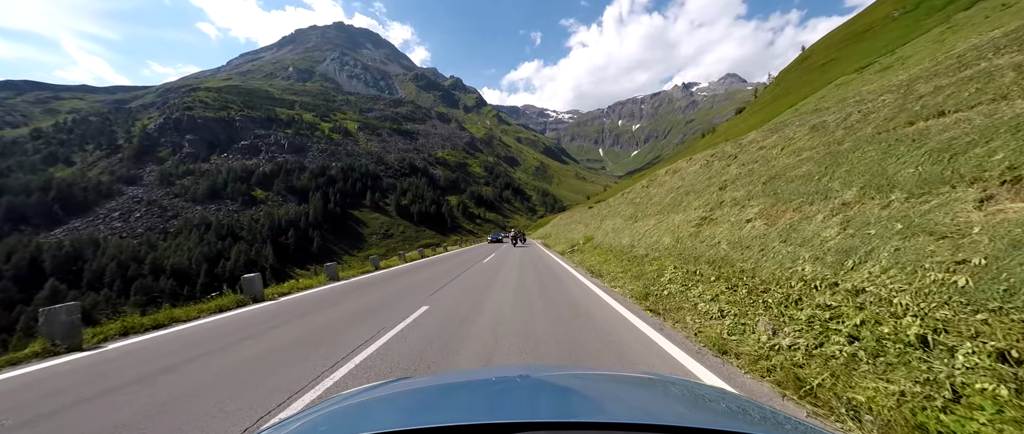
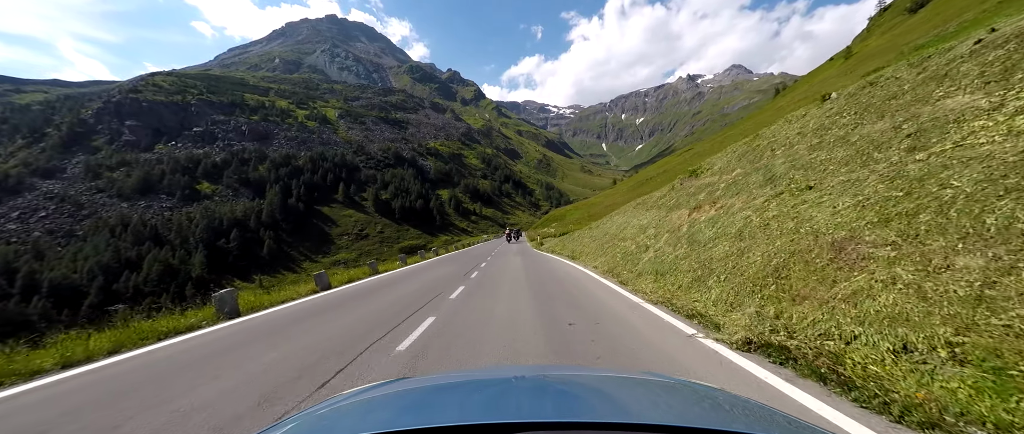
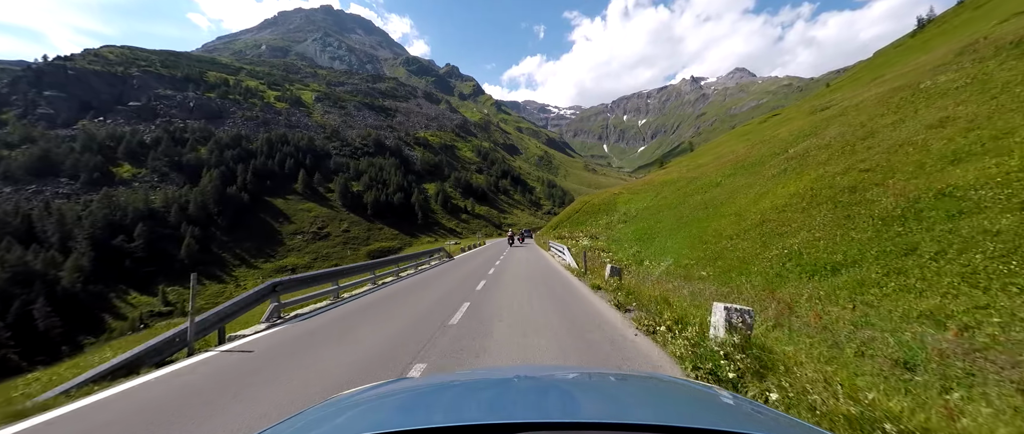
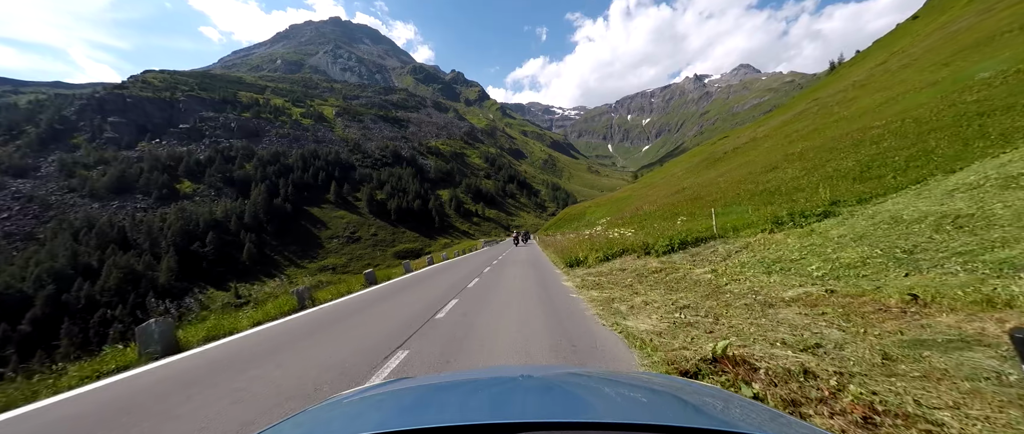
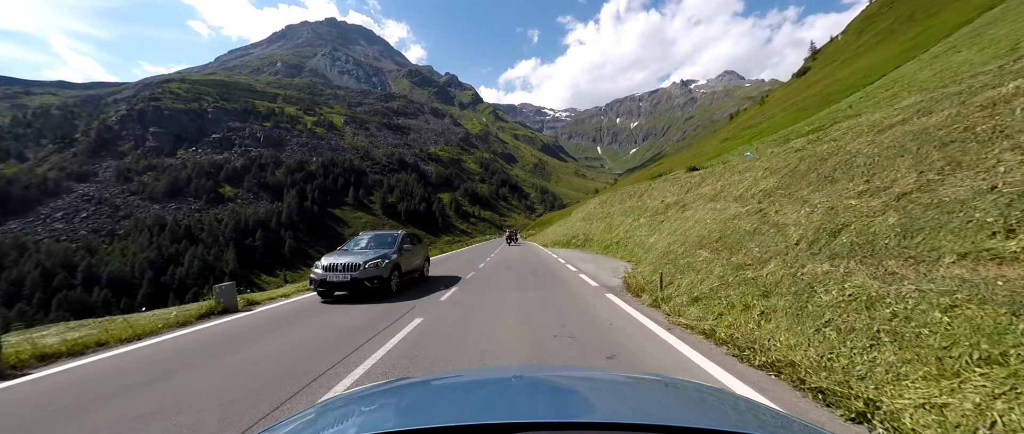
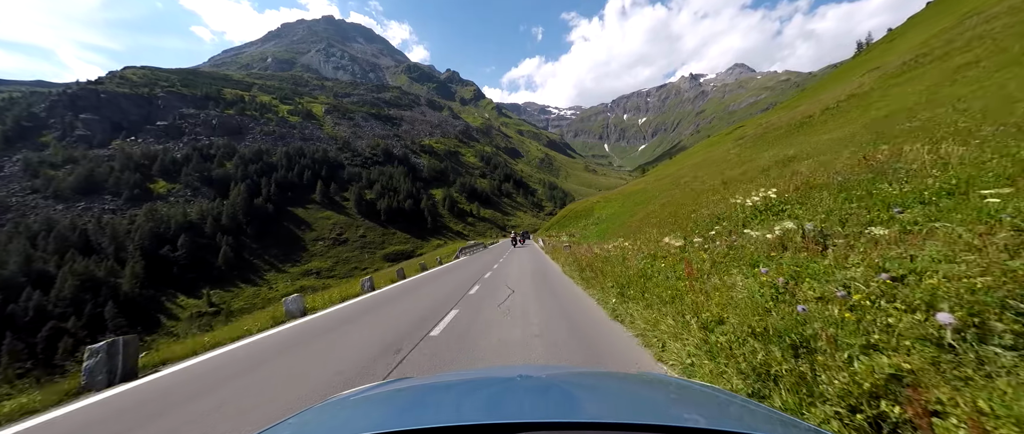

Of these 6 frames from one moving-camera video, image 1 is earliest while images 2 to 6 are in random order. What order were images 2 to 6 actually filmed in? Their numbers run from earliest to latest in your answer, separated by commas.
5, 2, 4, 6, 3
